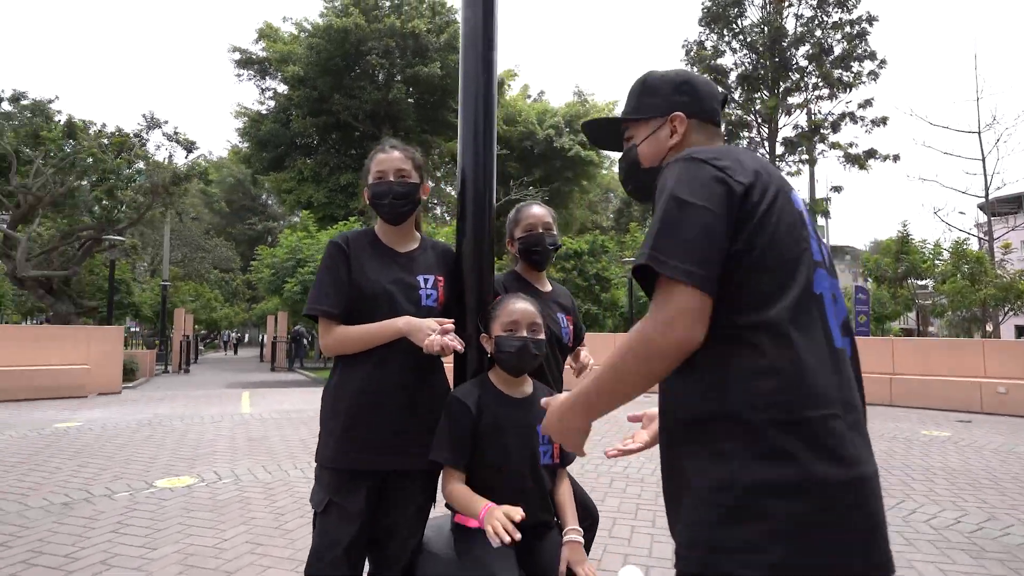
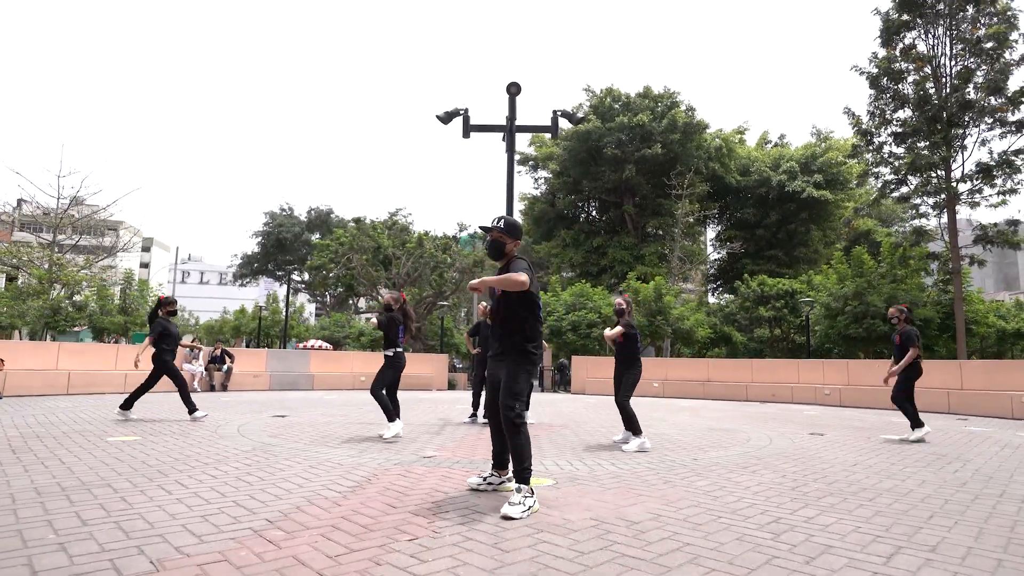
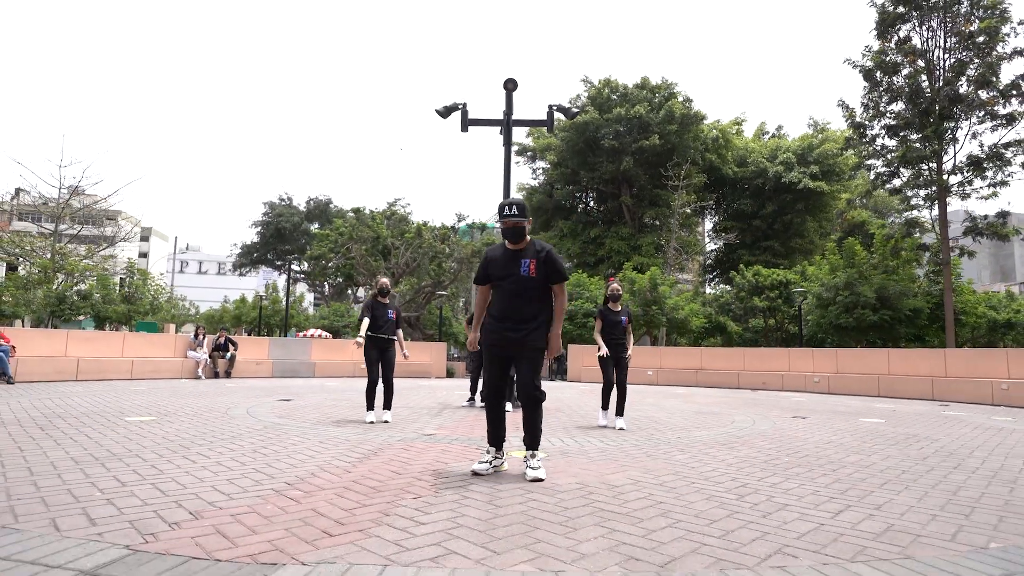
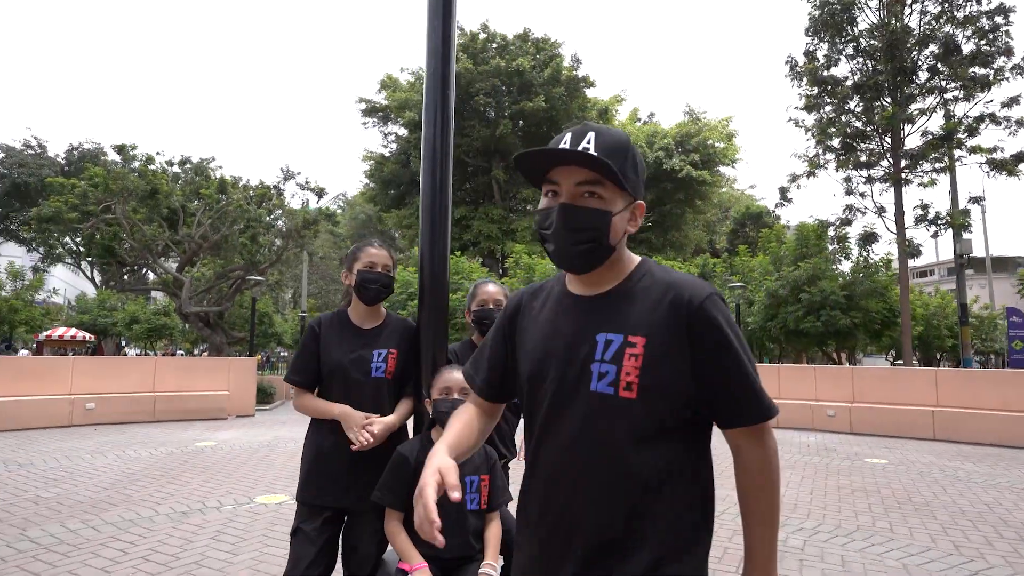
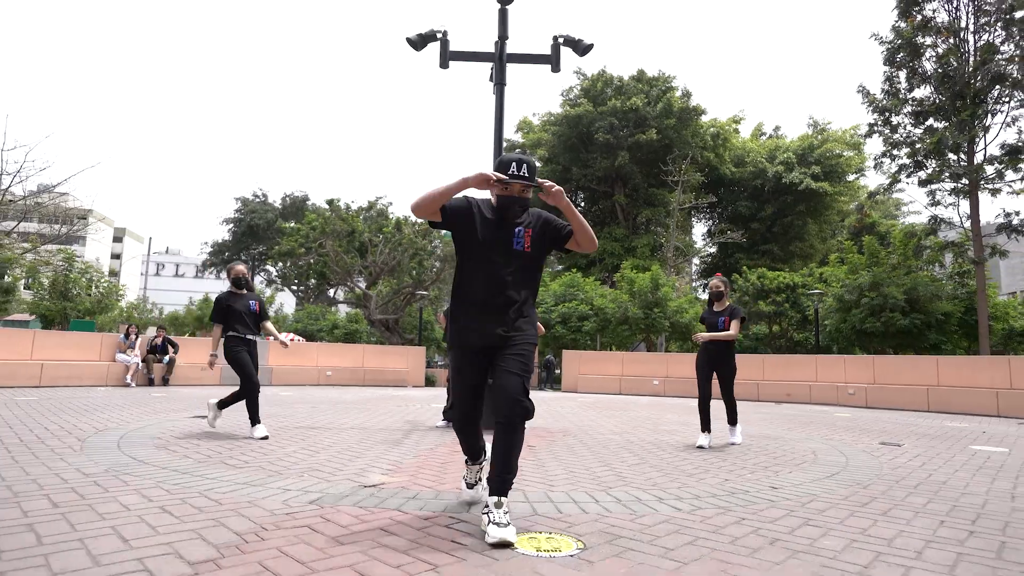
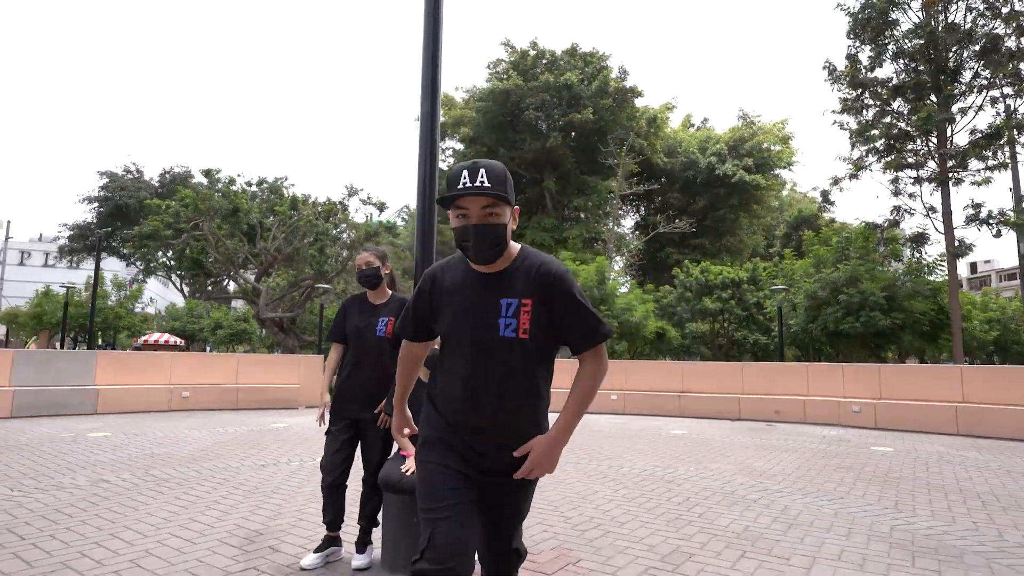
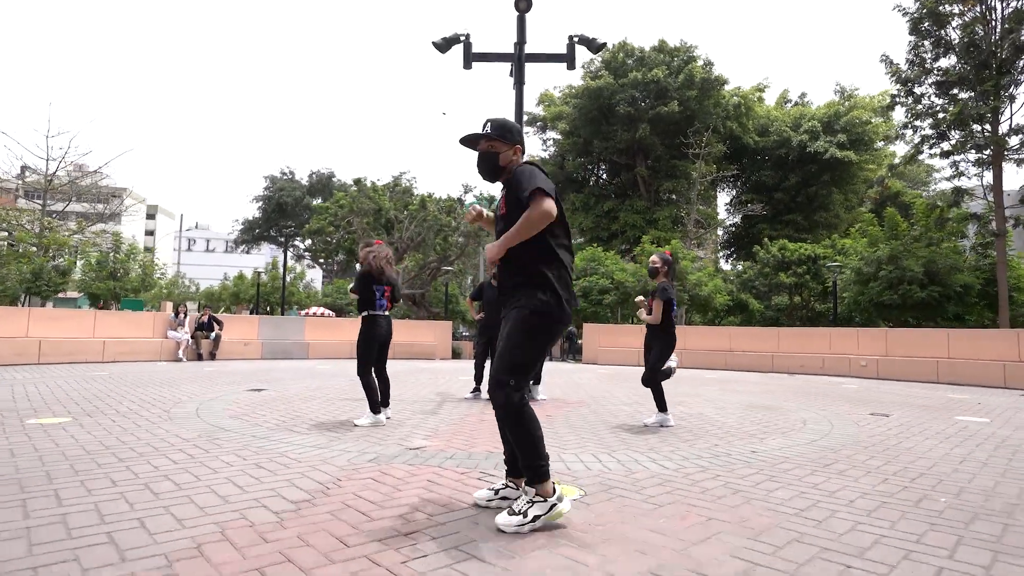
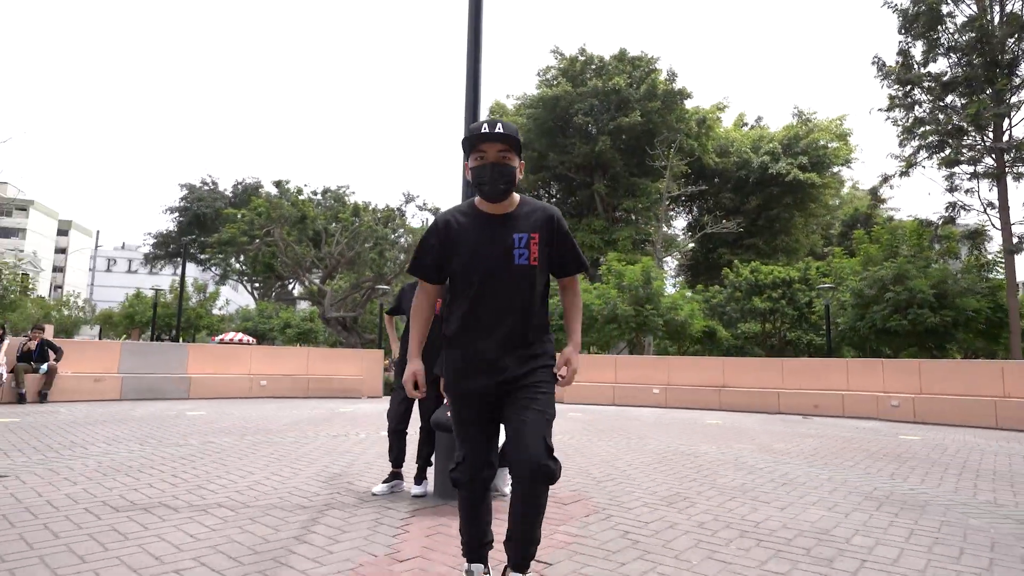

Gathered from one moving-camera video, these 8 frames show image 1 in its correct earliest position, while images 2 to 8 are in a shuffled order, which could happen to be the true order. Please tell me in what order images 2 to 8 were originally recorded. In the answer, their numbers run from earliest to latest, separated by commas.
4, 6, 8, 5, 3, 7, 2
